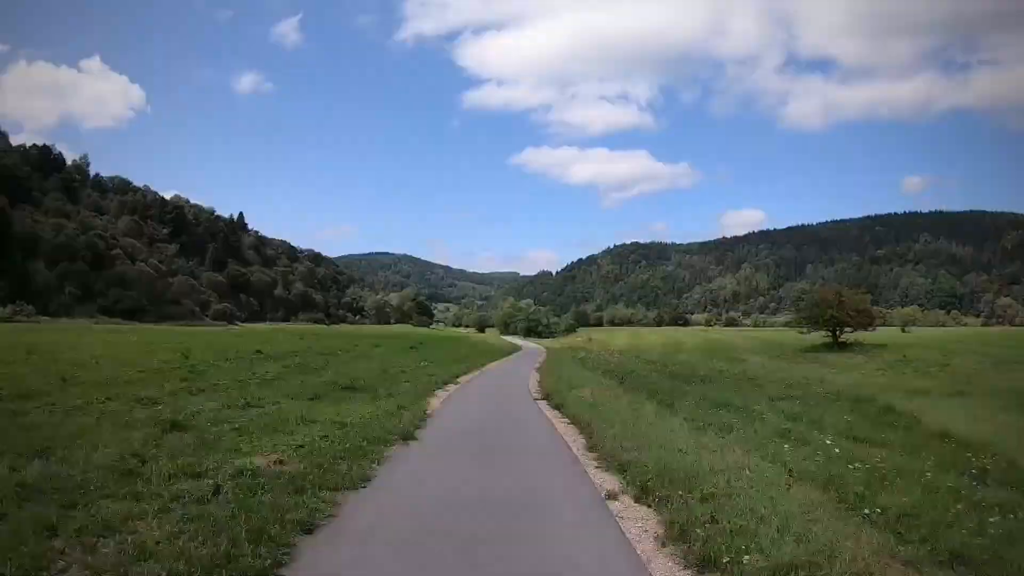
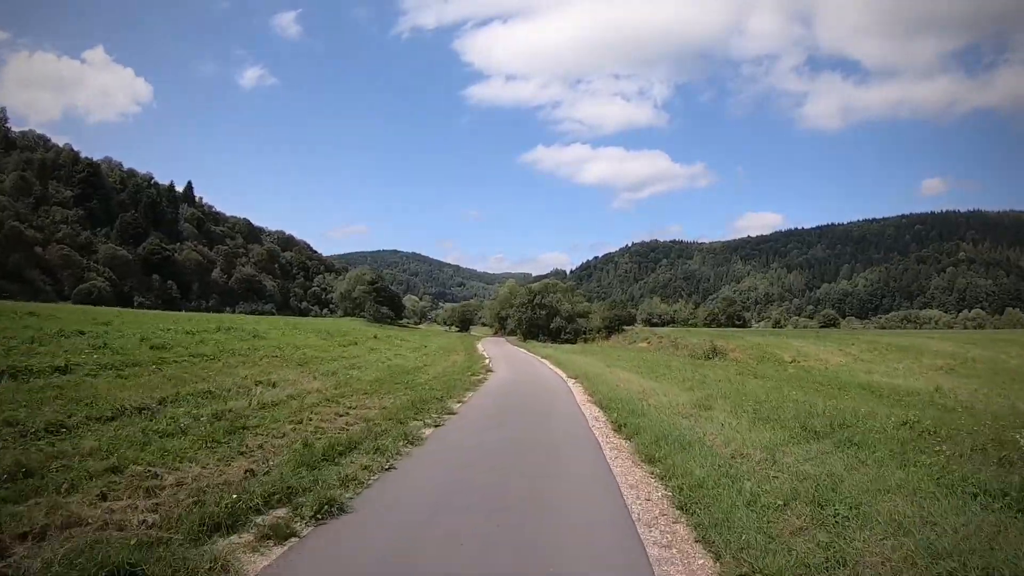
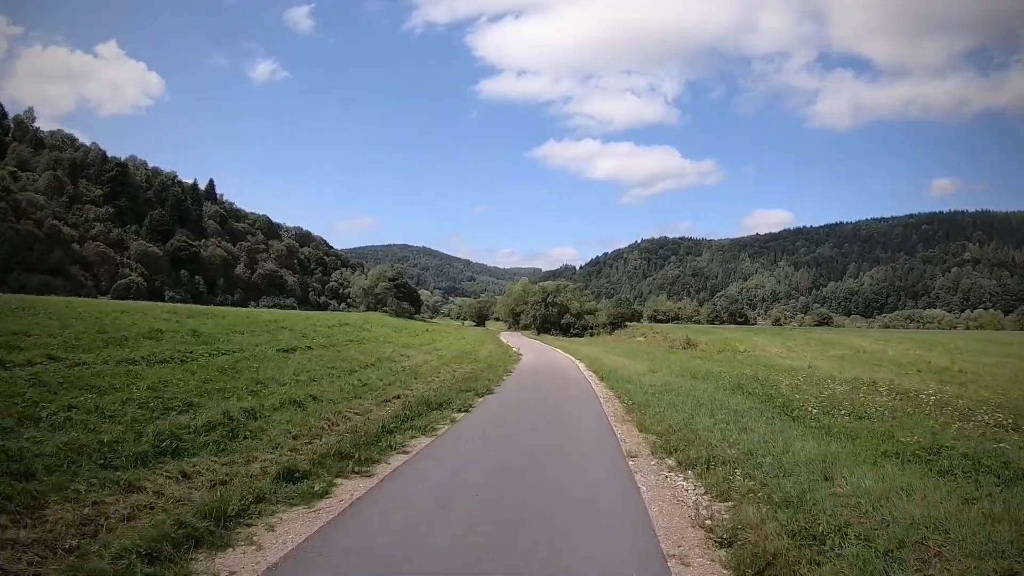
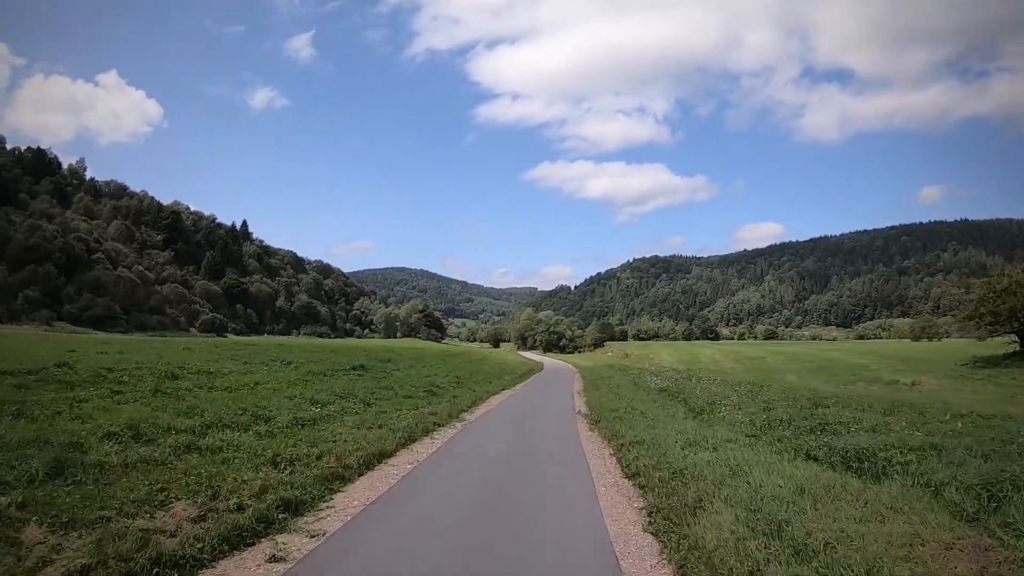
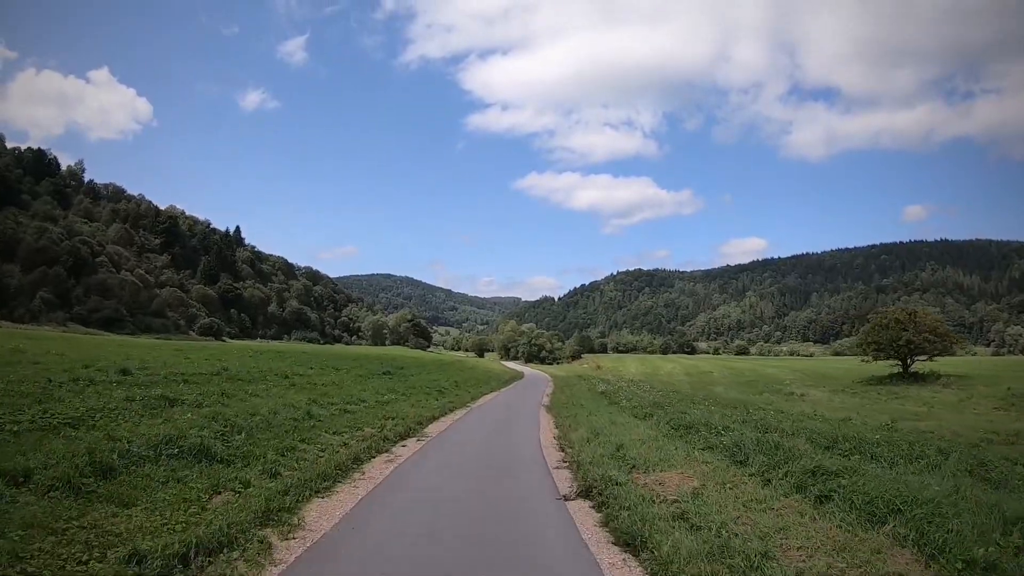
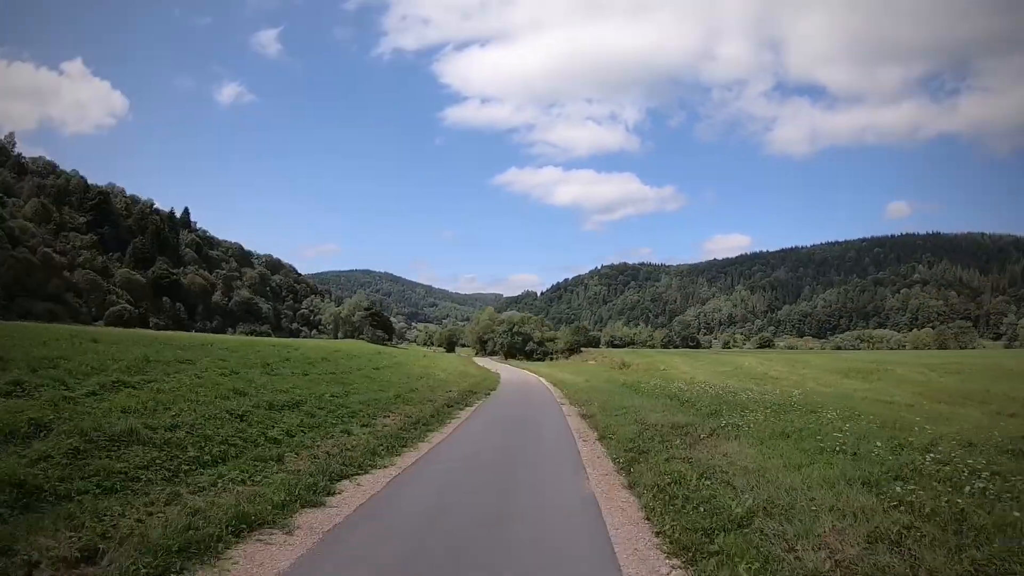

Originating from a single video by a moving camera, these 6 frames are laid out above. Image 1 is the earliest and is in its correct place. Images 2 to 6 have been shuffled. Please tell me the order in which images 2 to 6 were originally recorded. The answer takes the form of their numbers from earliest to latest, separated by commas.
5, 4, 6, 3, 2
